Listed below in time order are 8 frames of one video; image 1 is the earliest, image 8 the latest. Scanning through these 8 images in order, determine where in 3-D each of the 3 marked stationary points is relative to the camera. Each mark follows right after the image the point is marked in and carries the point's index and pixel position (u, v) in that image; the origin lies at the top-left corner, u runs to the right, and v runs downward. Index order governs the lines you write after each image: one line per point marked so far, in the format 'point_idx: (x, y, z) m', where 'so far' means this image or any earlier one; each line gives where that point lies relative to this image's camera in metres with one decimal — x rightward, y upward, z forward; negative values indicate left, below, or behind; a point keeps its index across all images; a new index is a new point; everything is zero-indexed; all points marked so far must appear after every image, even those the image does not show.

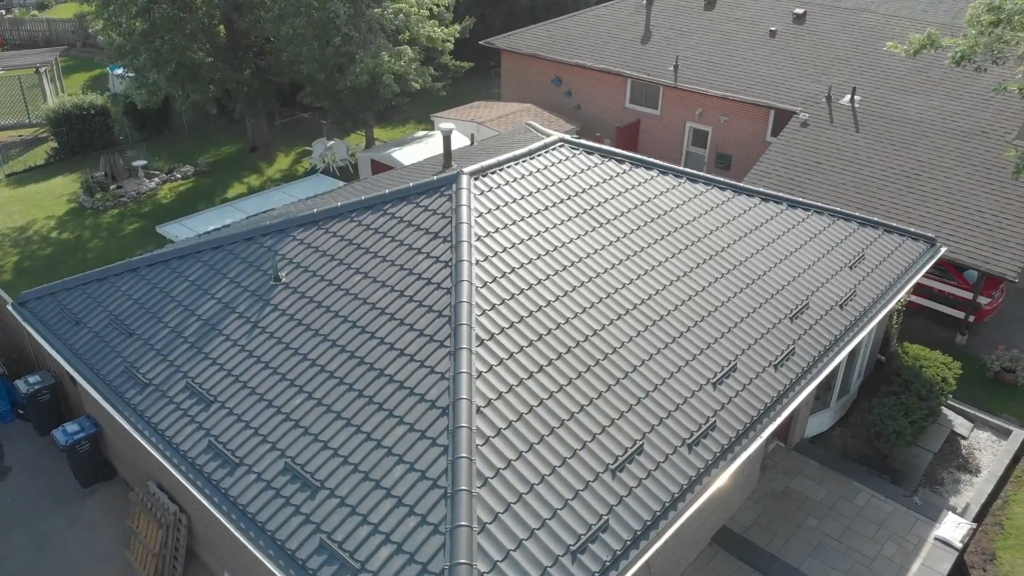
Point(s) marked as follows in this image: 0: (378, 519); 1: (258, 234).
0: (-1.2, -2.5, +8.1) m
1: (-3.4, +0.8, +11.3) m
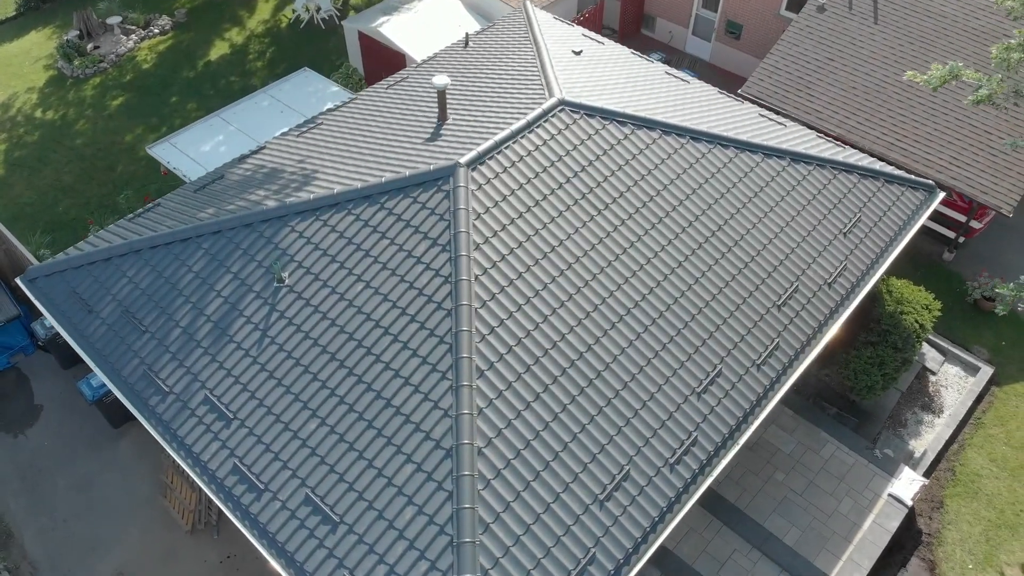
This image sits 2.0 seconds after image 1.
0: (-1.2, -3.1, +9.3) m
1: (-3.4, +1.0, +11.3) m
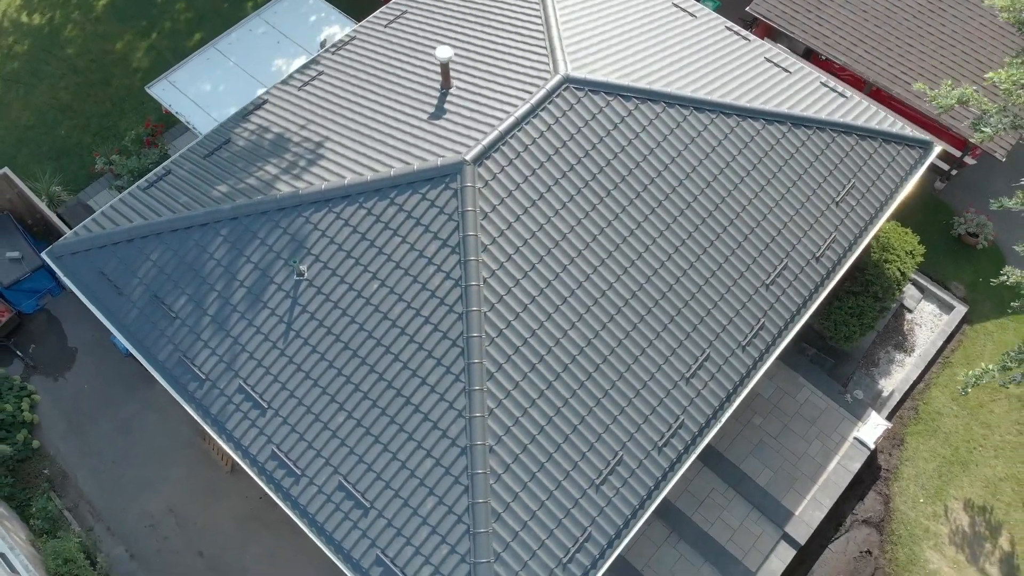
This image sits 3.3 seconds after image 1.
0: (-1.1, -3.3, +10.7) m
1: (-3.3, +1.2, +11.6) m
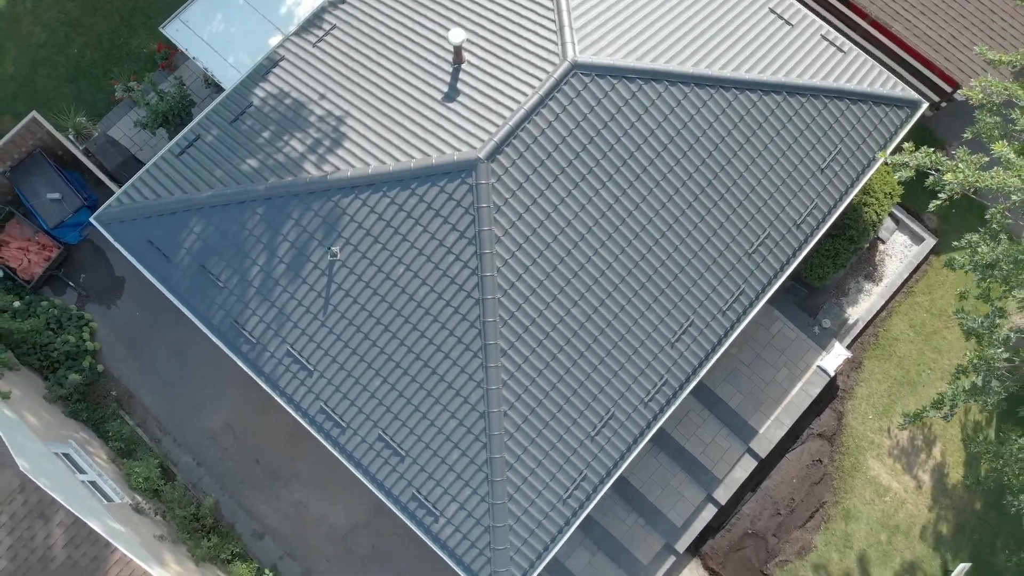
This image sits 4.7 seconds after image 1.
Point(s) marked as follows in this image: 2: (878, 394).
0: (-1.0, -3.1, +13.0) m
1: (-3.2, +1.5, +12.7) m
2: (+7.0, -2.0, +16.2) m
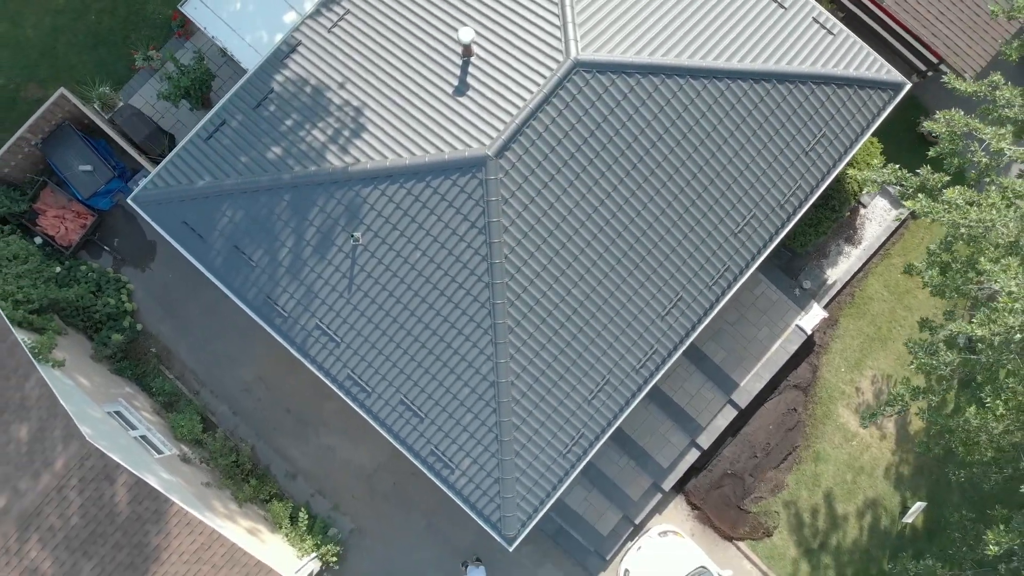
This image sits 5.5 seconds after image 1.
0: (-0.9, -2.7, +14.6) m
1: (-3.1, +1.8, +13.7) m
2: (+7.1, -1.3, +17.7) m
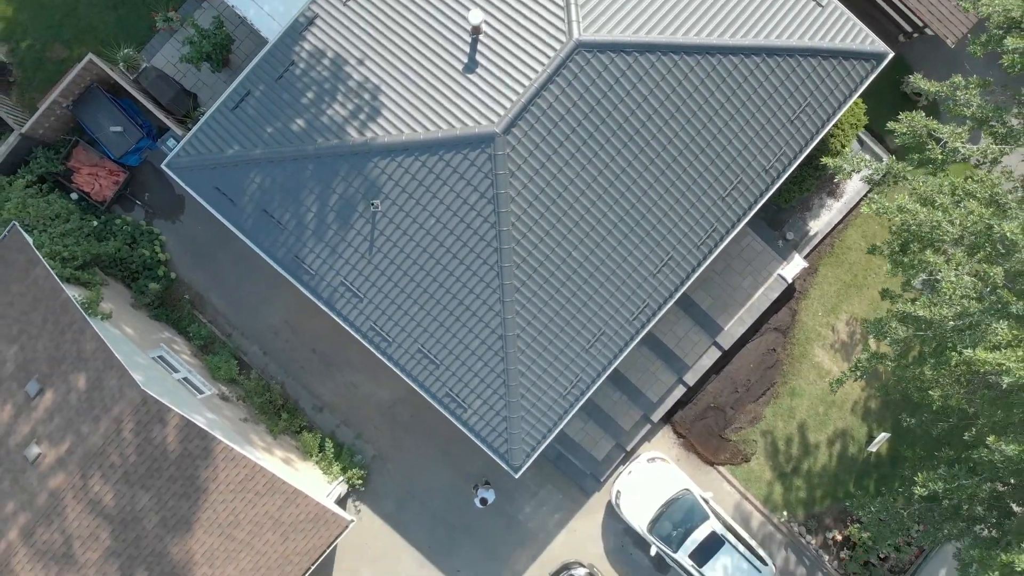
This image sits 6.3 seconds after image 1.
0: (-0.8, -1.9, +16.3) m
1: (-3.0, +2.4, +14.9) m
2: (+7.2, -0.1, +19.2) m
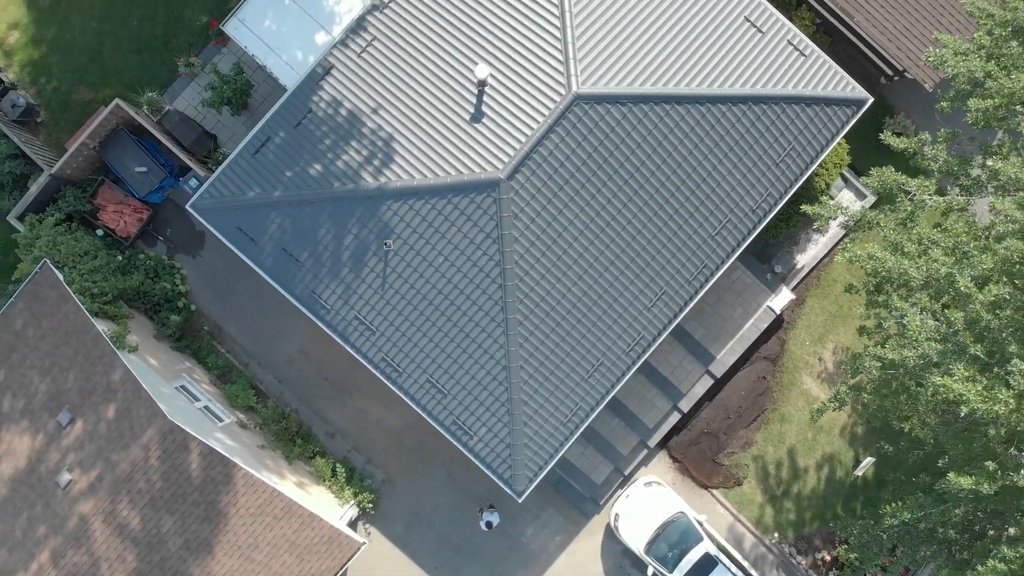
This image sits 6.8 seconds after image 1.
0: (-0.7, -2.6, +17.3) m
1: (-2.9, +1.8, +16.0) m
2: (+7.3, -0.9, +20.2) m
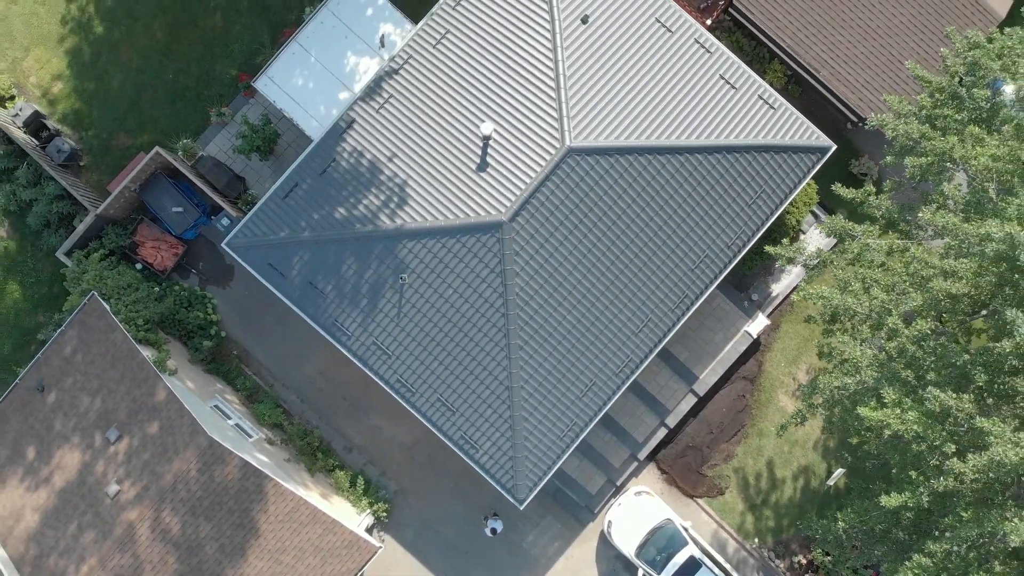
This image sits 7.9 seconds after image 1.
0: (-0.7, -3.3, +19.2) m
1: (-2.8, +1.1, +18.0) m
2: (+7.3, -1.6, +22.2) m
